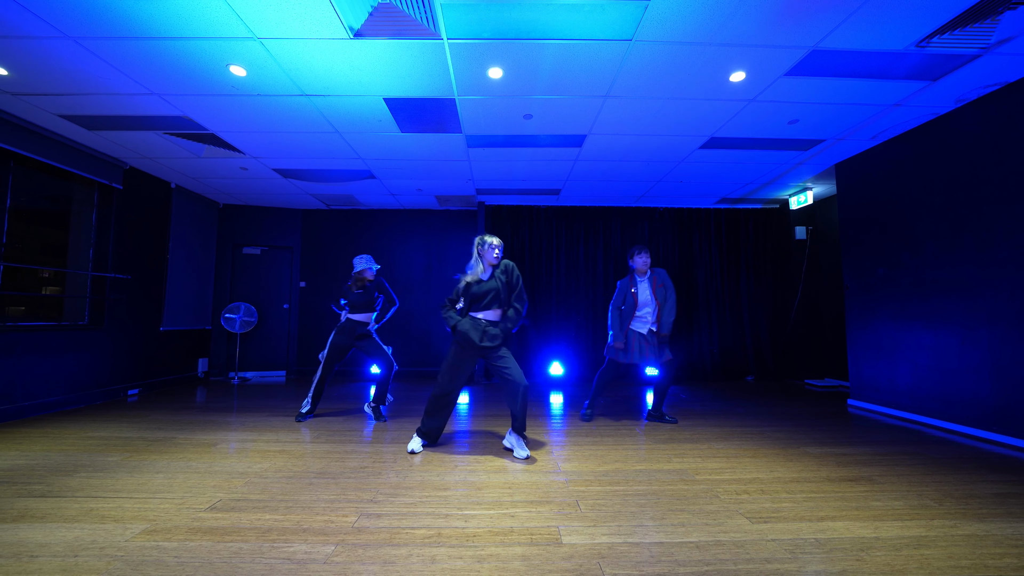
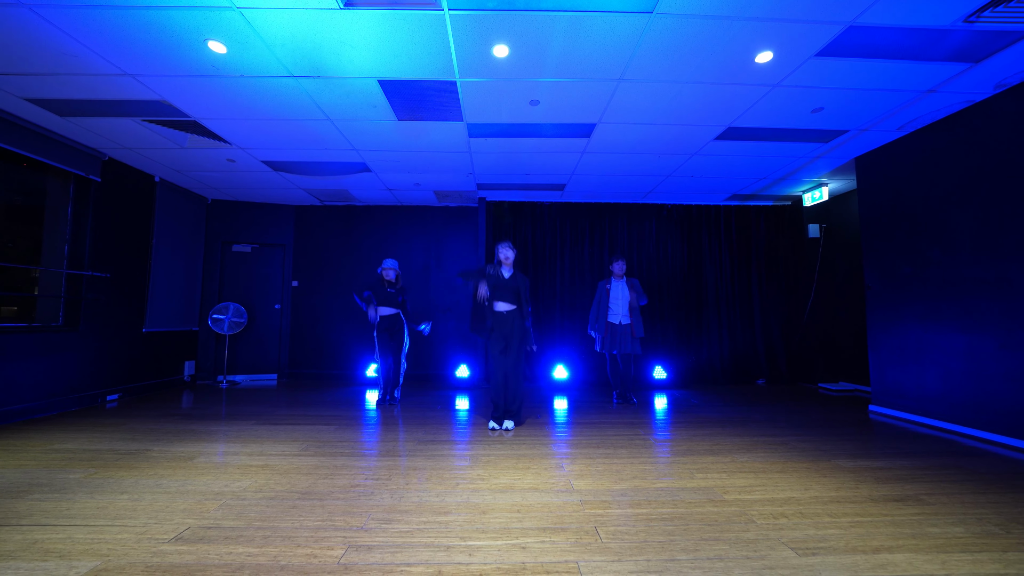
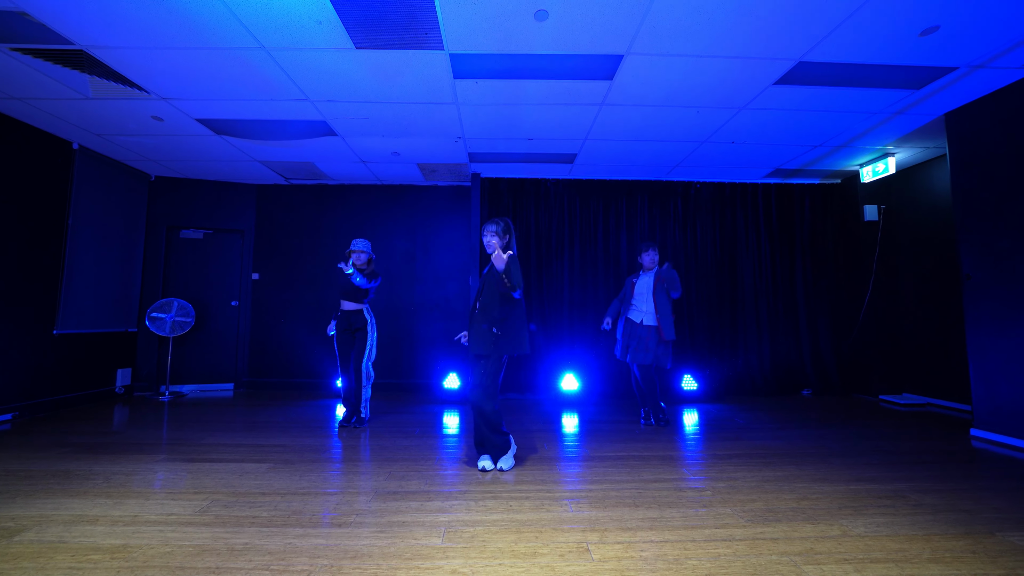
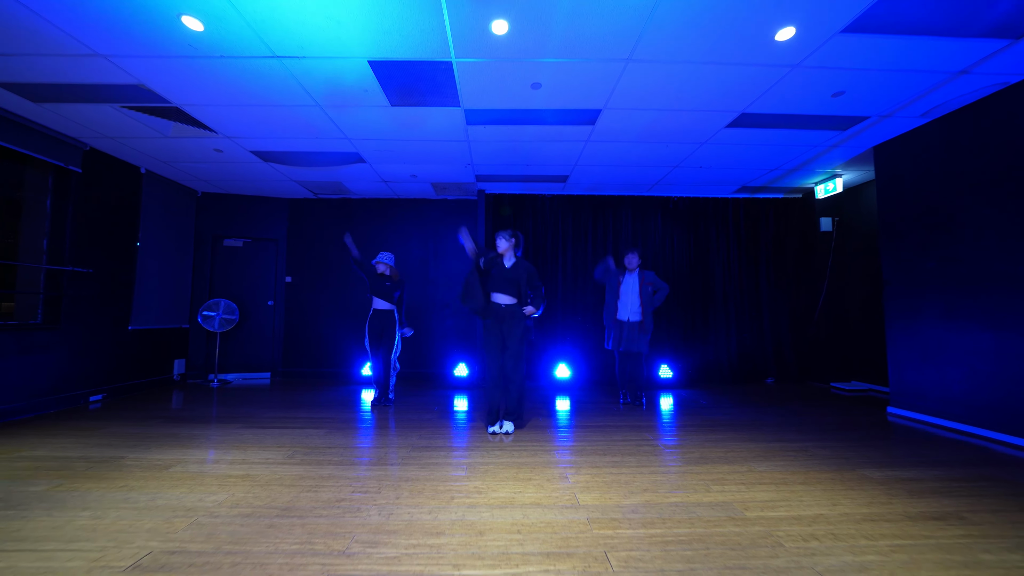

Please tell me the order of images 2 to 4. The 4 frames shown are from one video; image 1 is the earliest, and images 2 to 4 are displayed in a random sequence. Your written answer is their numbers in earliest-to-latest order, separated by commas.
4, 3, 2
